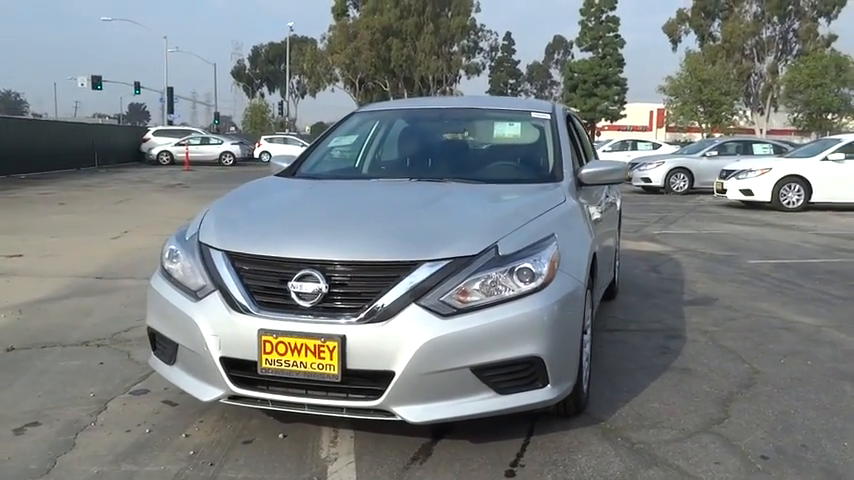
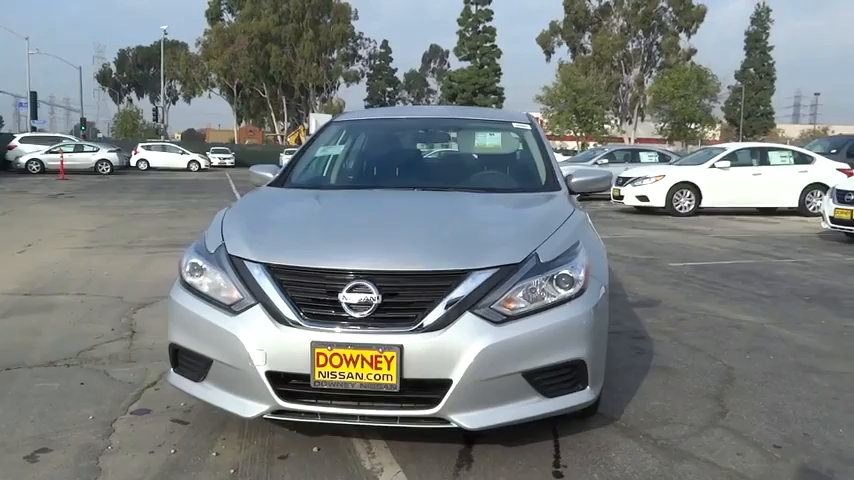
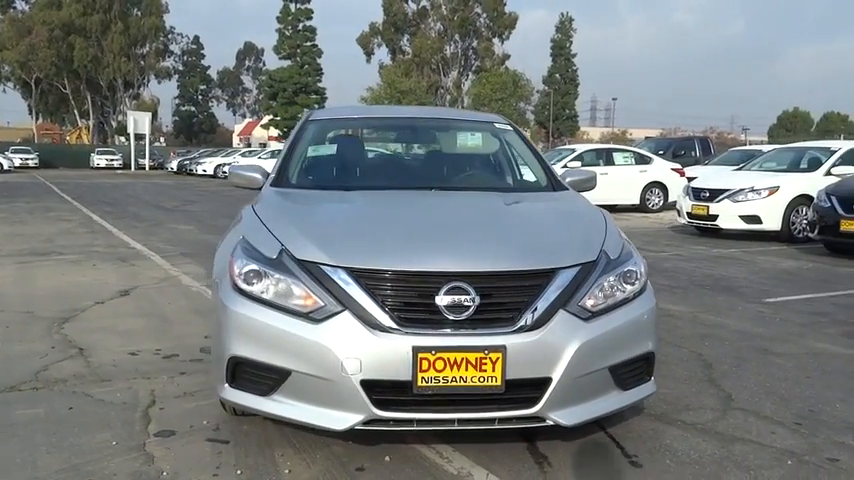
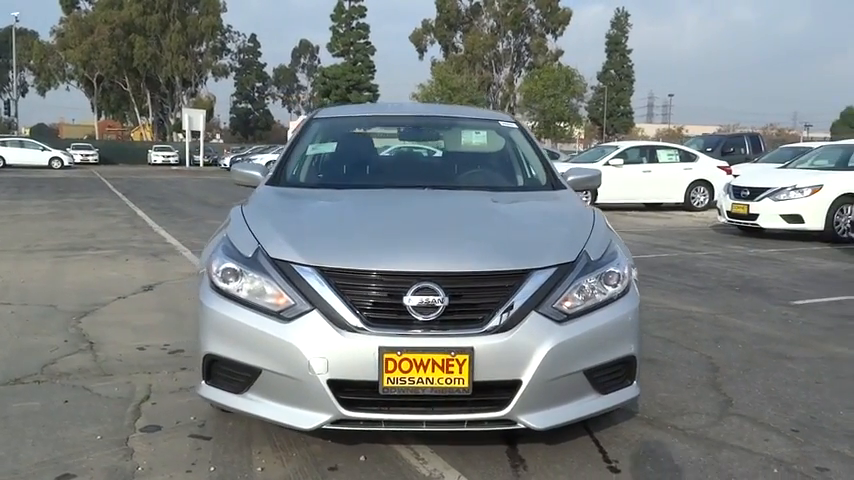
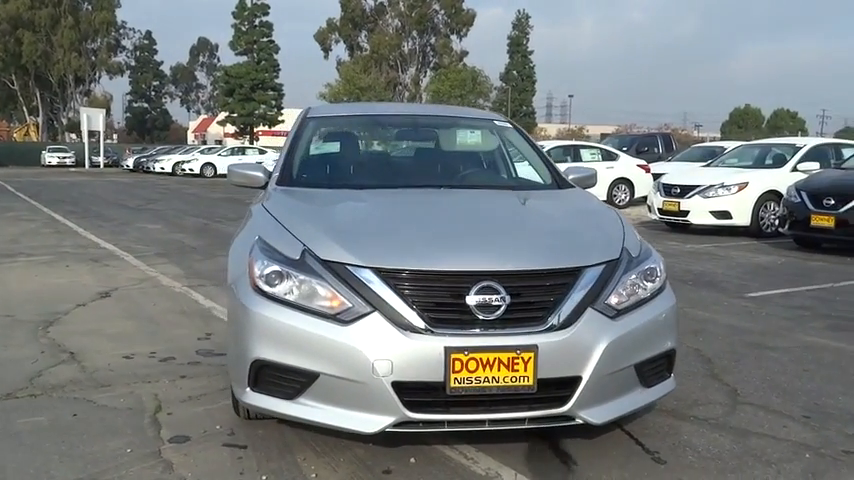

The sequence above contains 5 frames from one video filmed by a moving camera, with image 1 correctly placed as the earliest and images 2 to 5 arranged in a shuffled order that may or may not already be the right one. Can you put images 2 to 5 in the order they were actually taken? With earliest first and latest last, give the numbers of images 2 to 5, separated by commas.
2, 4, 3, 5
